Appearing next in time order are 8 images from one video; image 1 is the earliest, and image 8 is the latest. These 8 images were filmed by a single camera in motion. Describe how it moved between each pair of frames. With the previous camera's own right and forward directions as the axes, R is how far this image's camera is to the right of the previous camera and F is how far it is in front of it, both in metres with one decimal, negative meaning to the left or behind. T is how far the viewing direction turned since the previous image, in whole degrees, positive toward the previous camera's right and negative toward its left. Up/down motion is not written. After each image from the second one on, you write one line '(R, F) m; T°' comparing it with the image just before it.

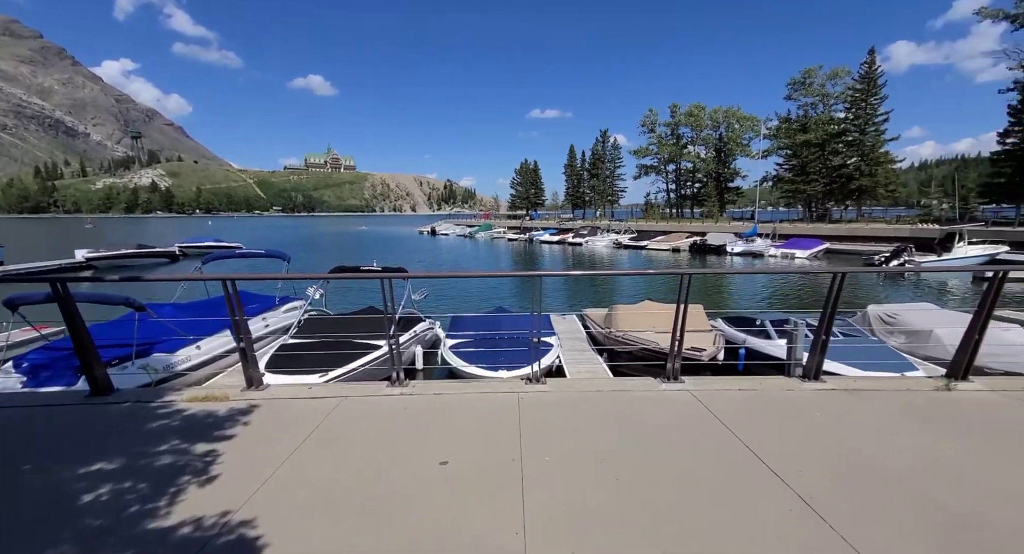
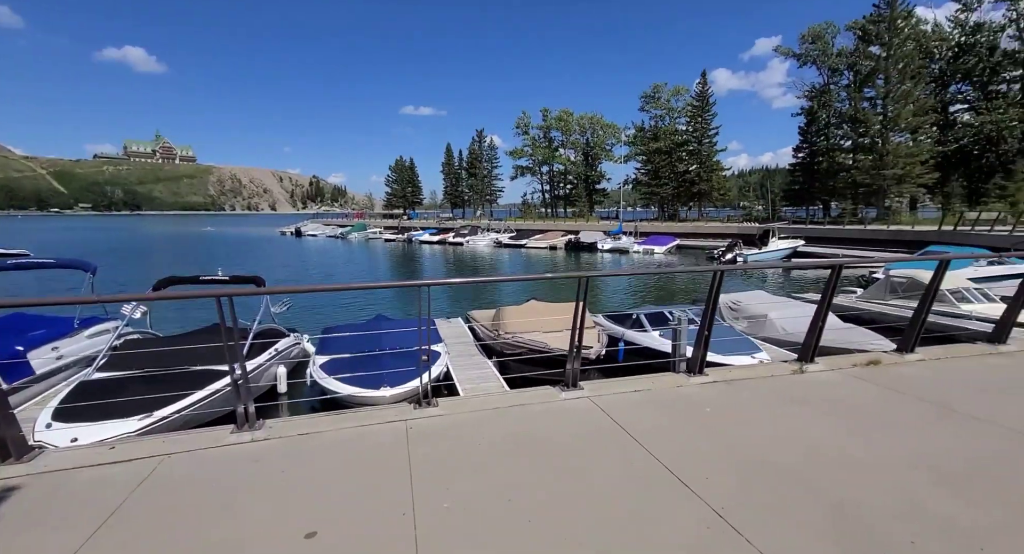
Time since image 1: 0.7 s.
(0.0, +0.5) m; +15°
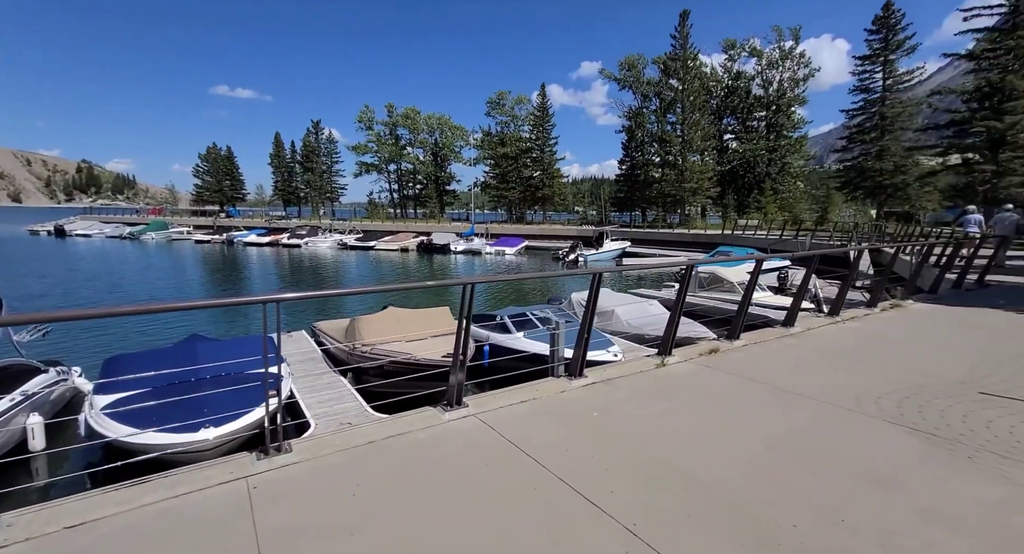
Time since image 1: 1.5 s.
(-0.2, +0.5) m; +19°
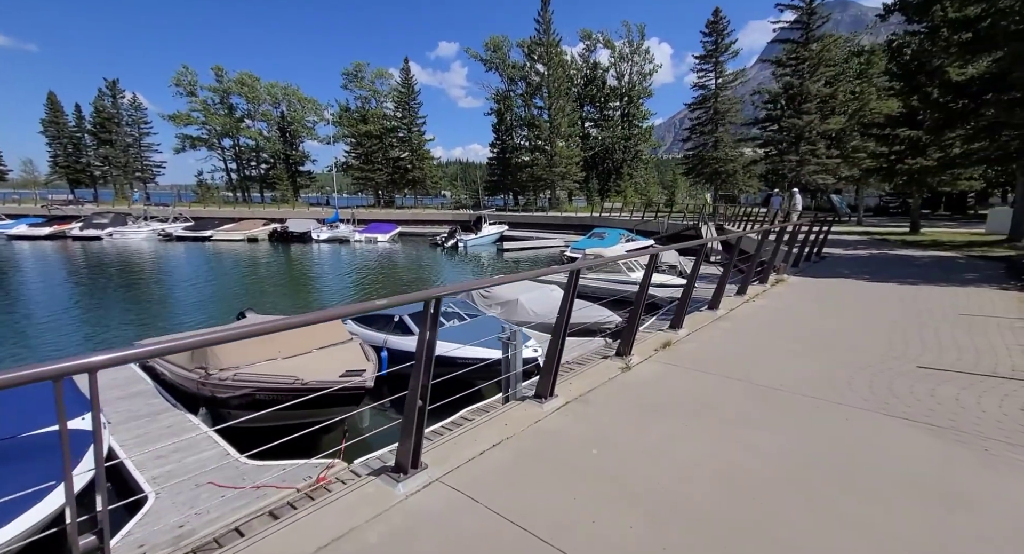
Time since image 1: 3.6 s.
(-0.6, +1.2) m; +17°
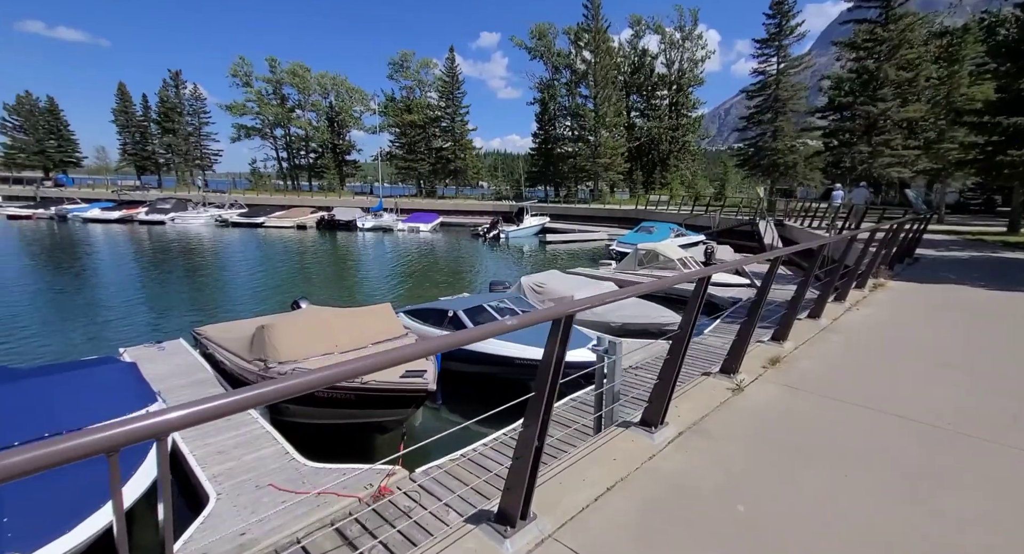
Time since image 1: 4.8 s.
(-0.5, +0.4) m; -4°
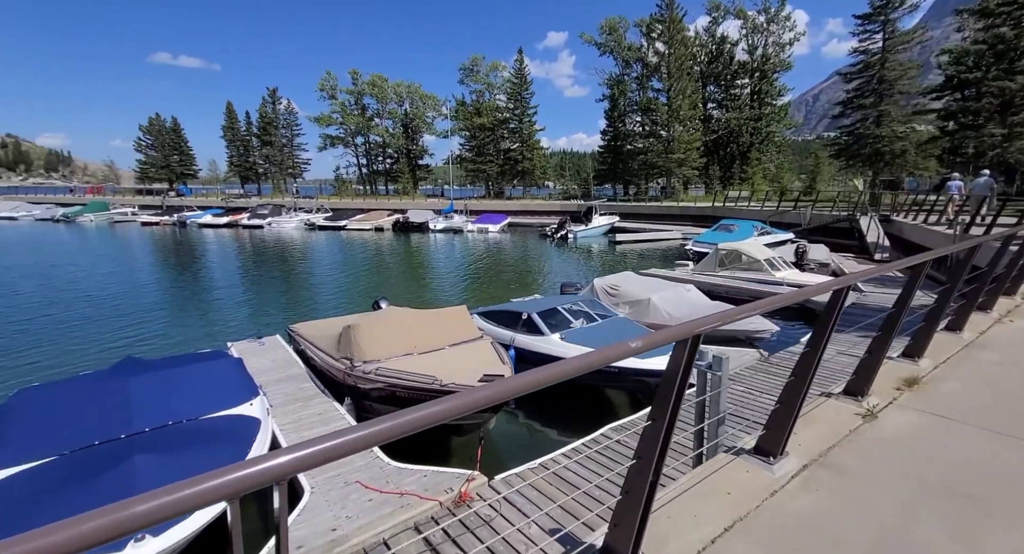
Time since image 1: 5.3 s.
(-0.1, +0.1) m; -8°
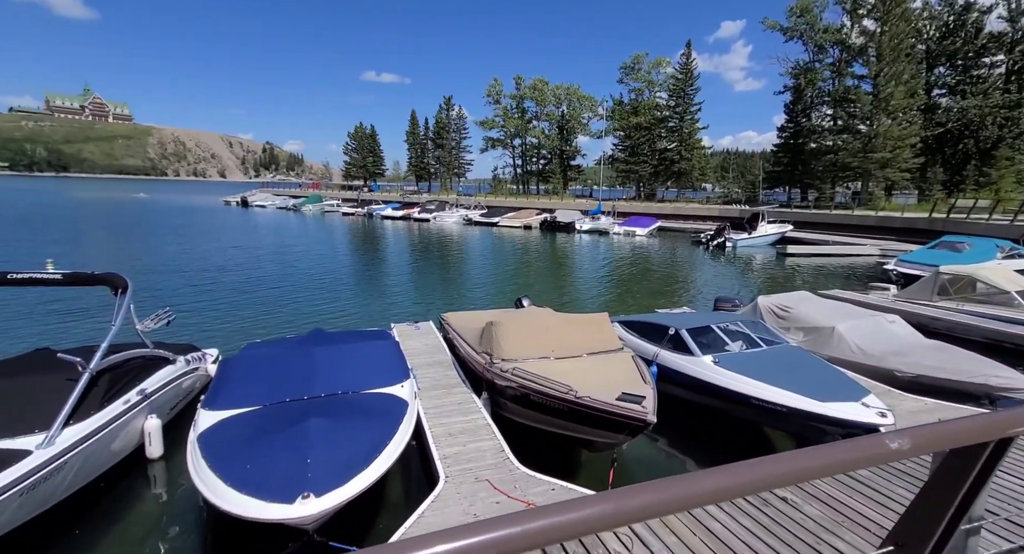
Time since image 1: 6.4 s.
(-0.1, +0.3) m; -18°
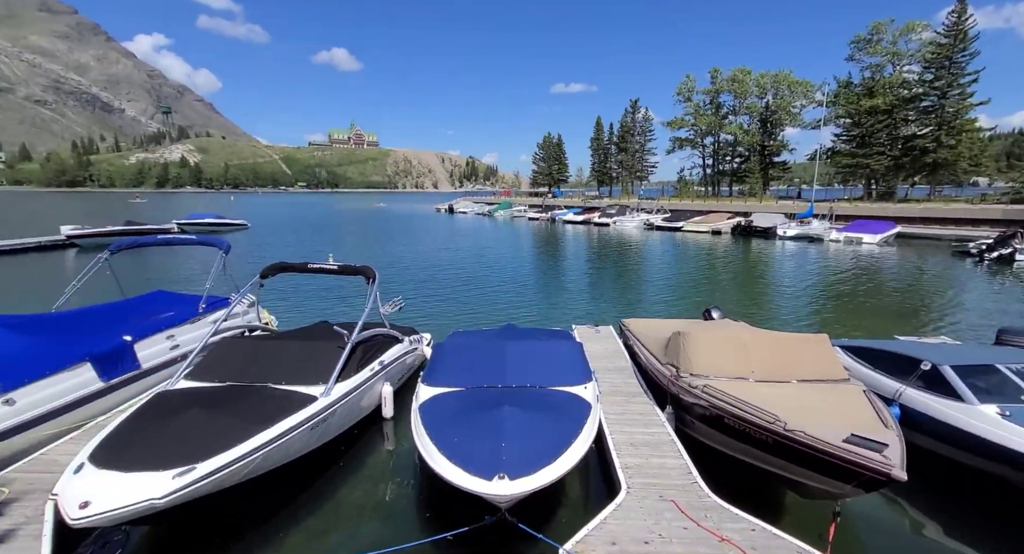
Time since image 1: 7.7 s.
(-0.1, 0.0) m; -22°
